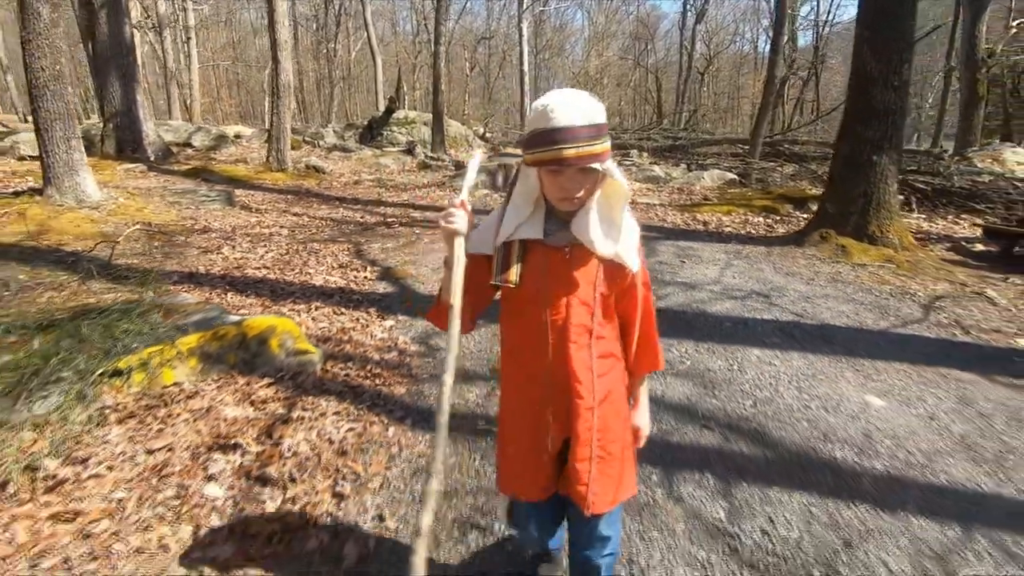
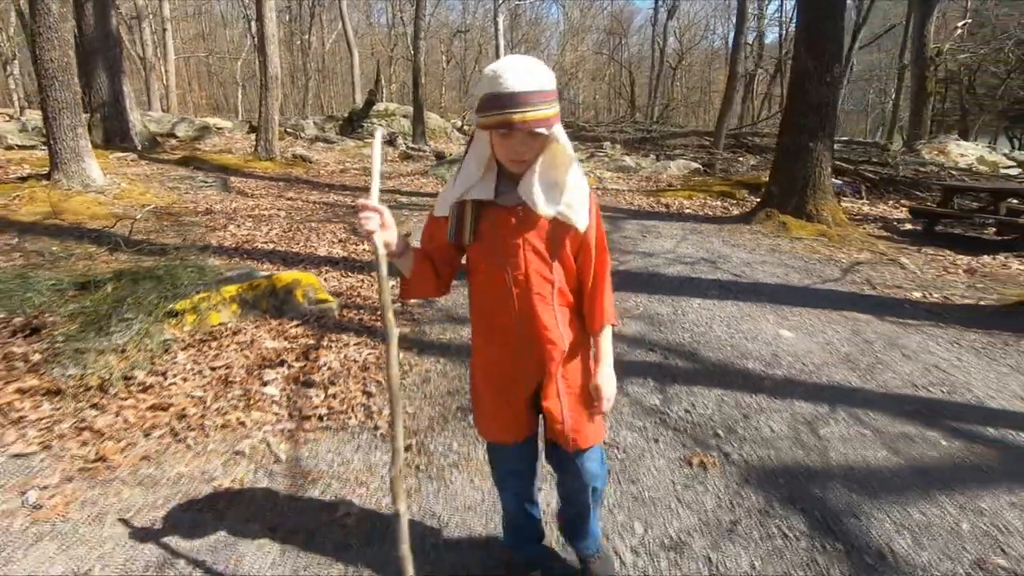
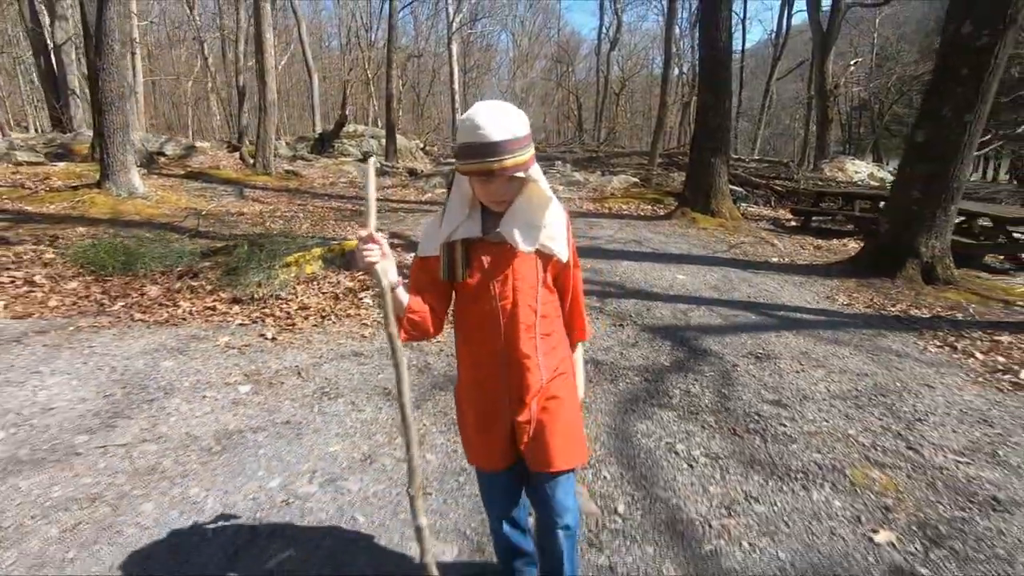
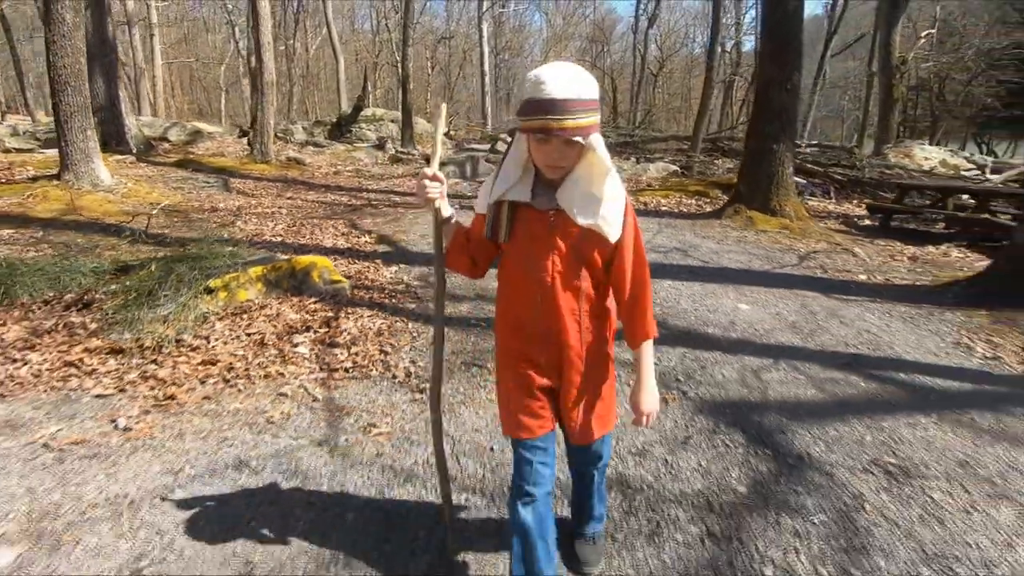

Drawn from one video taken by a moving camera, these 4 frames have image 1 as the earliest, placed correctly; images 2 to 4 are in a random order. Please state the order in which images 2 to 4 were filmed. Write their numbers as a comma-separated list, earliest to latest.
2, 4, 3
